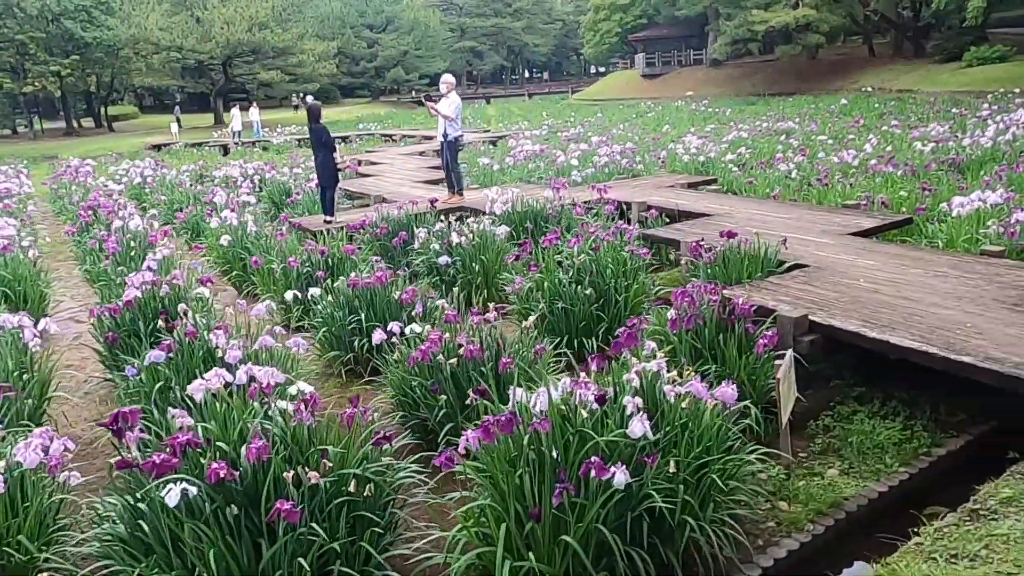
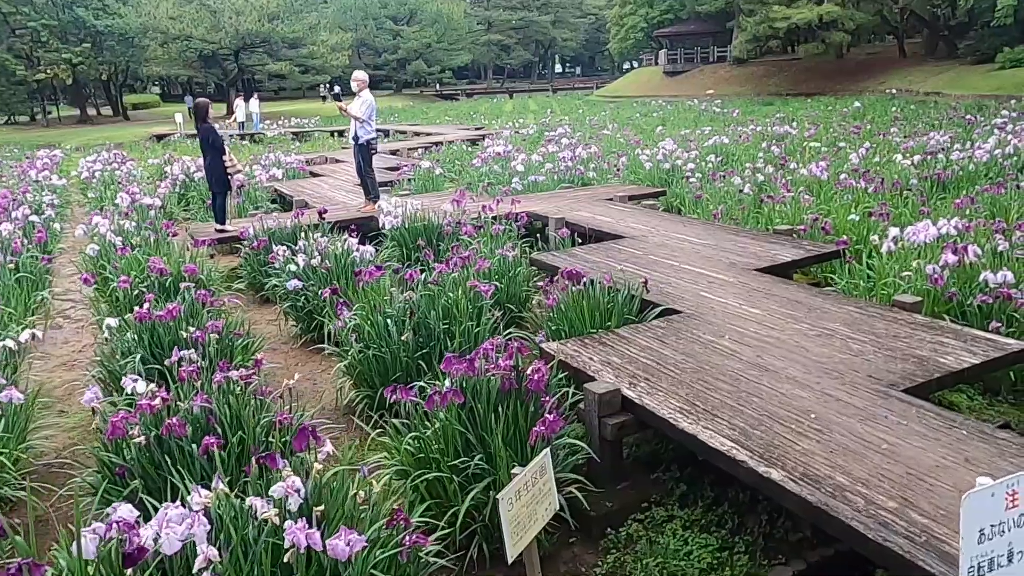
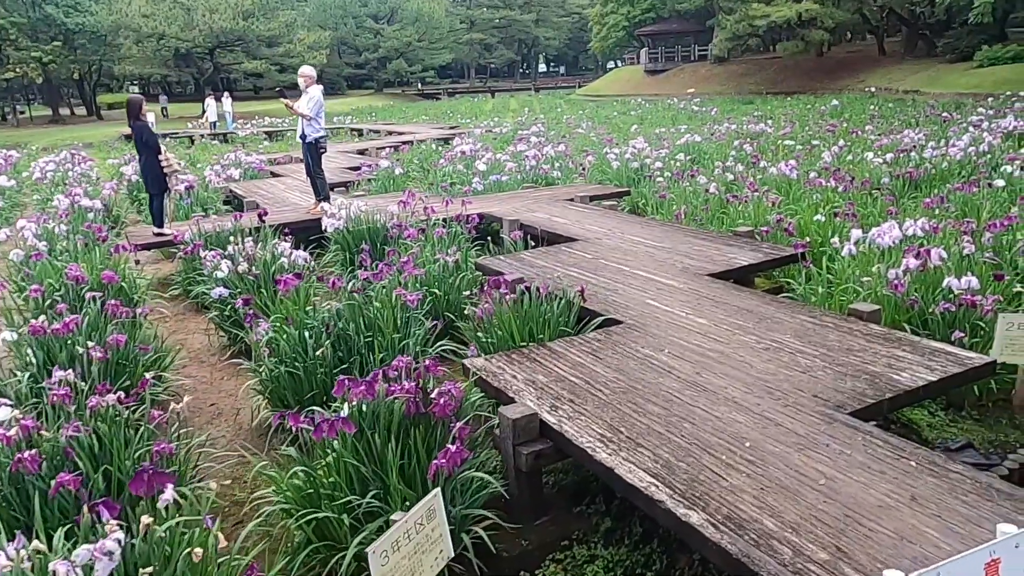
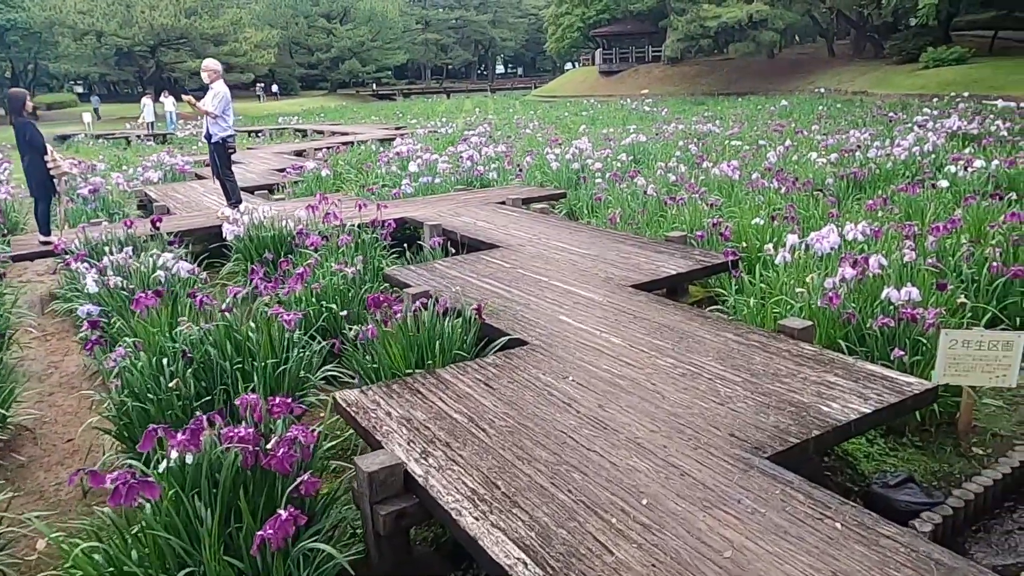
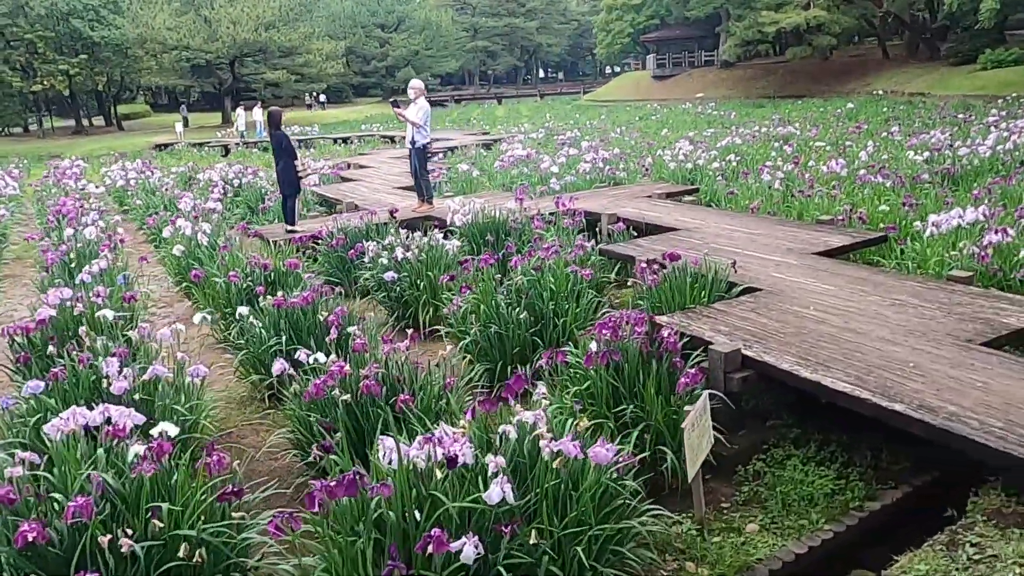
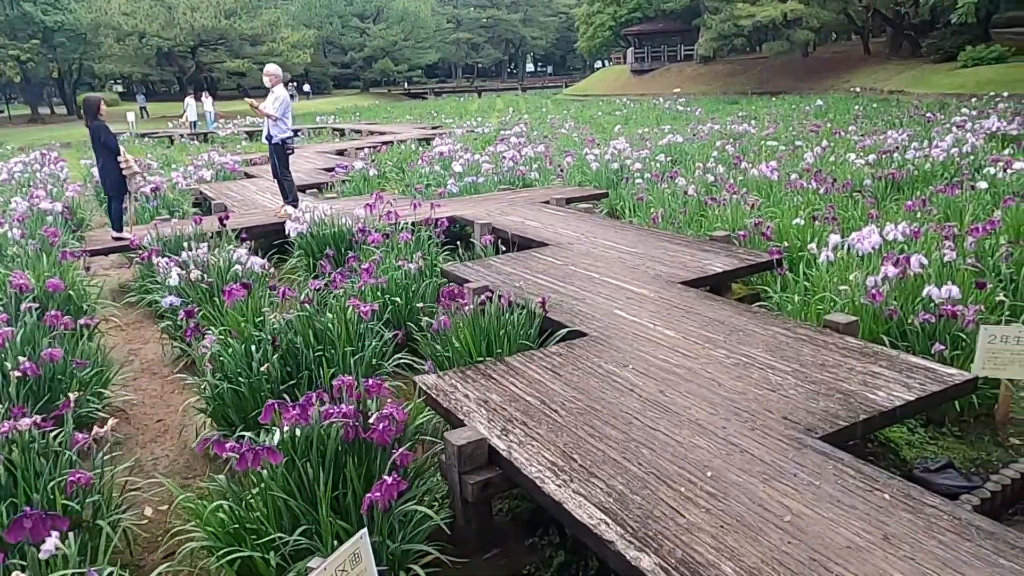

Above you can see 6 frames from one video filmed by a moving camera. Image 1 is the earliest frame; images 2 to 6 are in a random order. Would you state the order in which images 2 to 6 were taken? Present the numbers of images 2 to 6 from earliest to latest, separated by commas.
5, 2, 3, 6, 4
